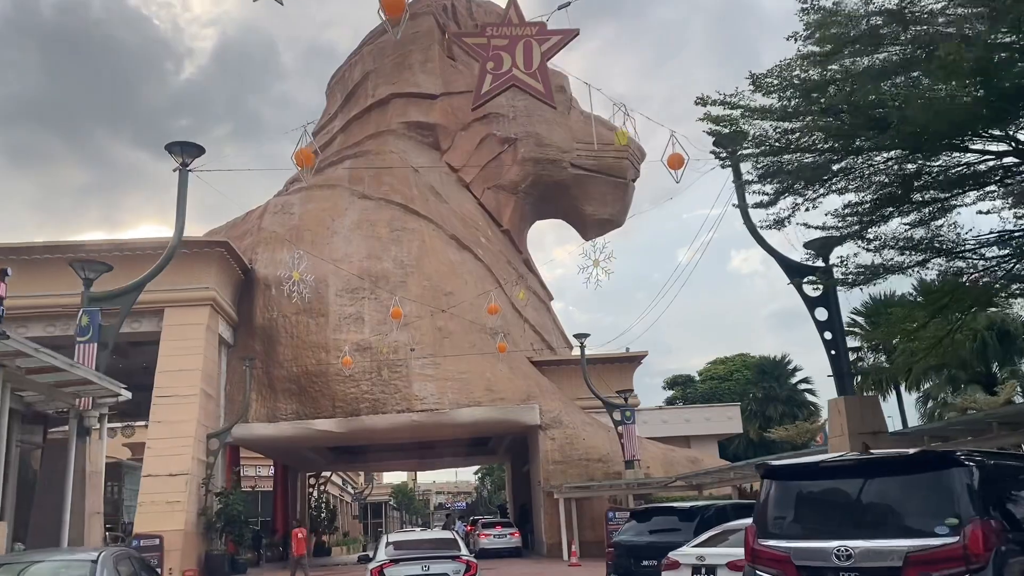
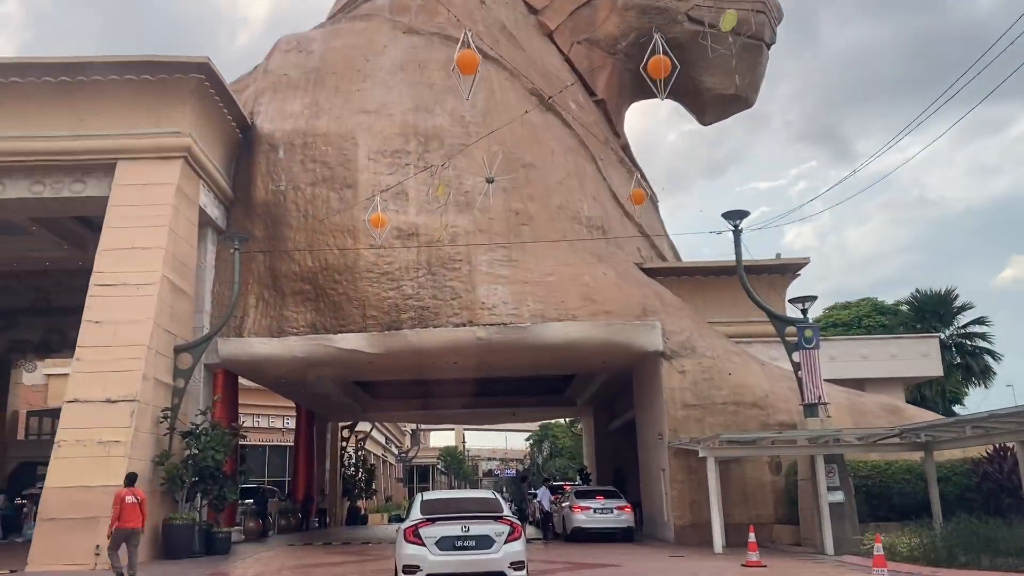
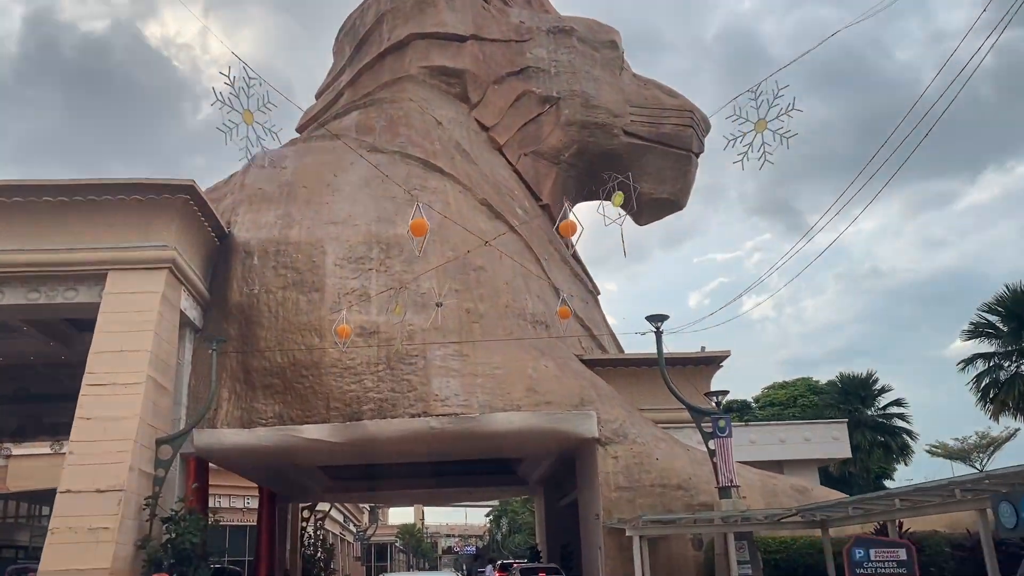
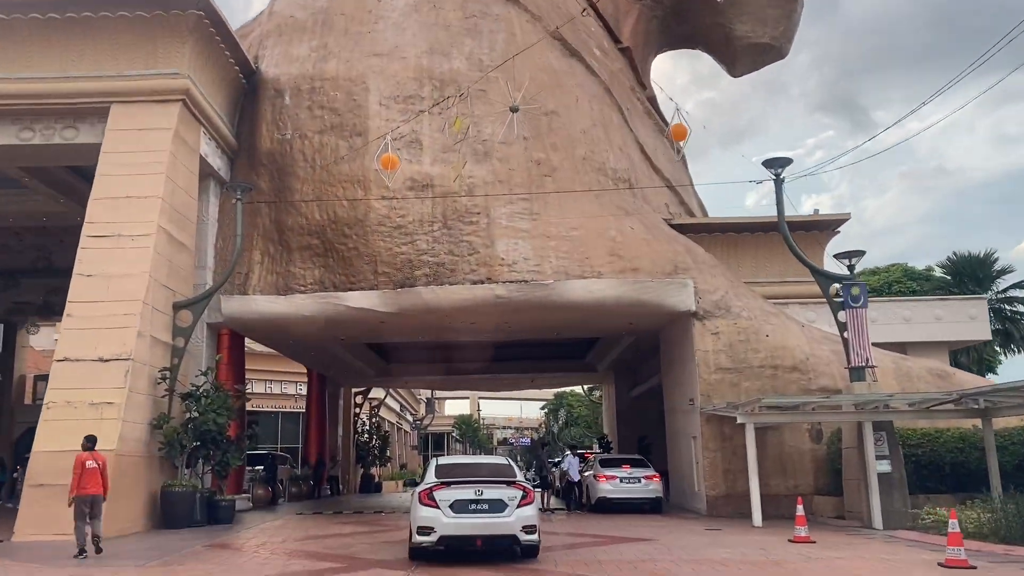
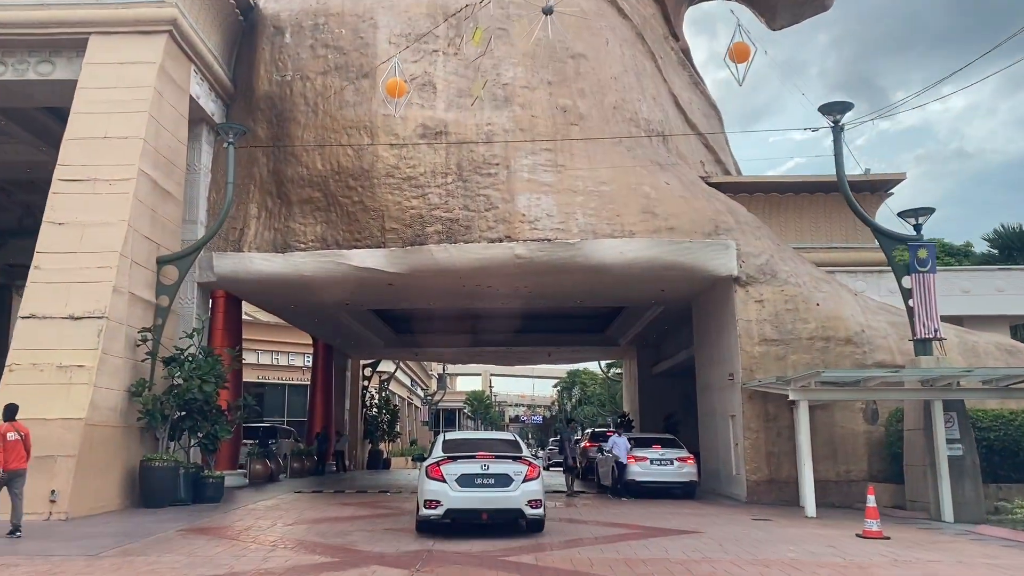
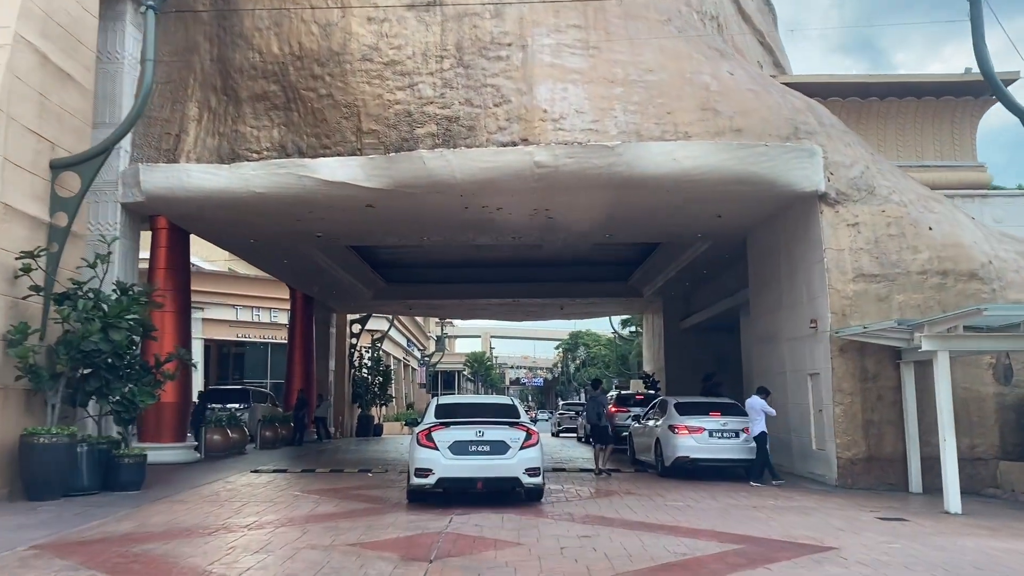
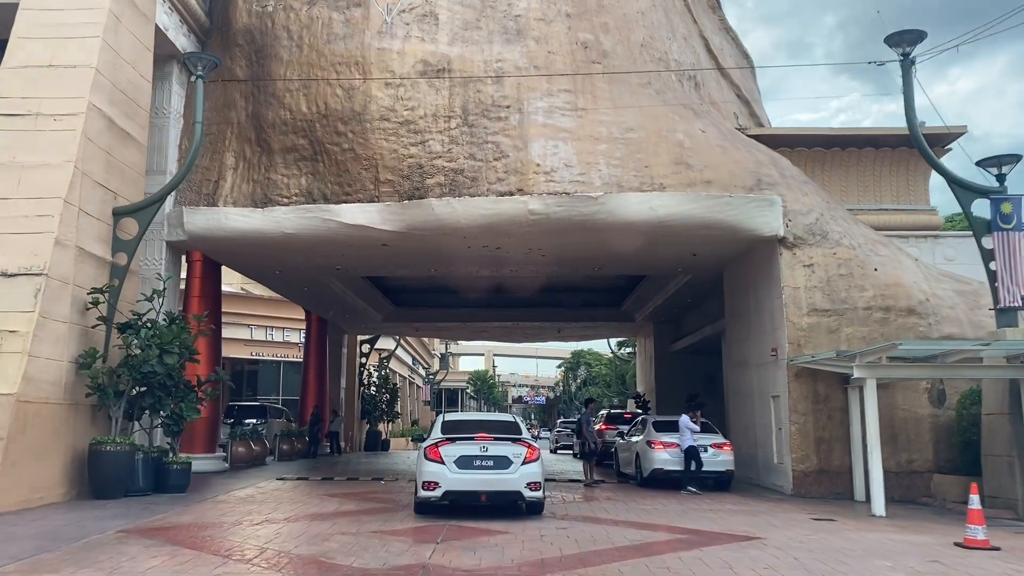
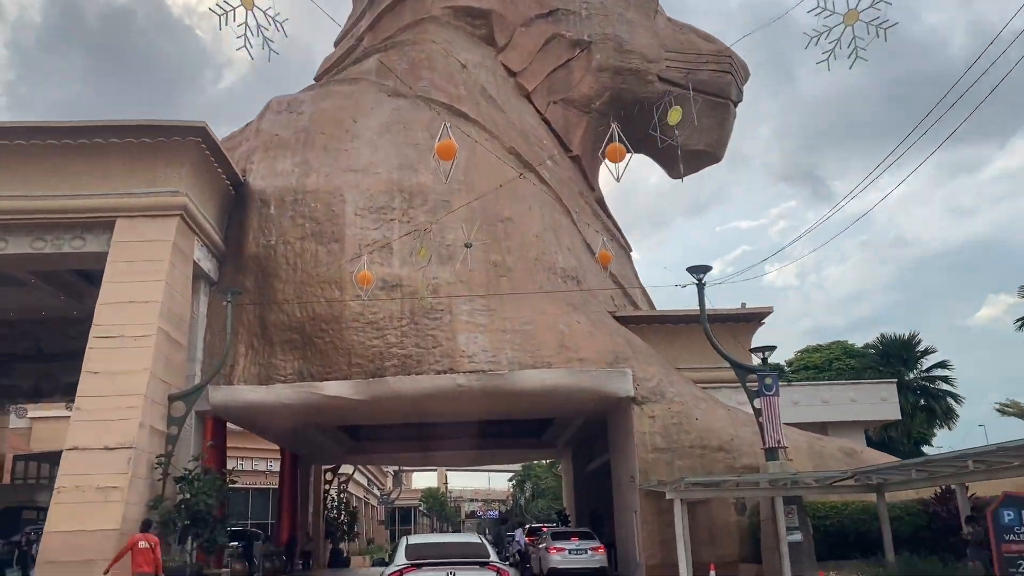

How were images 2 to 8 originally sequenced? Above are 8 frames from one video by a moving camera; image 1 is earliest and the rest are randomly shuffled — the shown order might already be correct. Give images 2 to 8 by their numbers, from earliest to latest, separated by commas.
3, 8, 2, 4, 5, 7, 6
